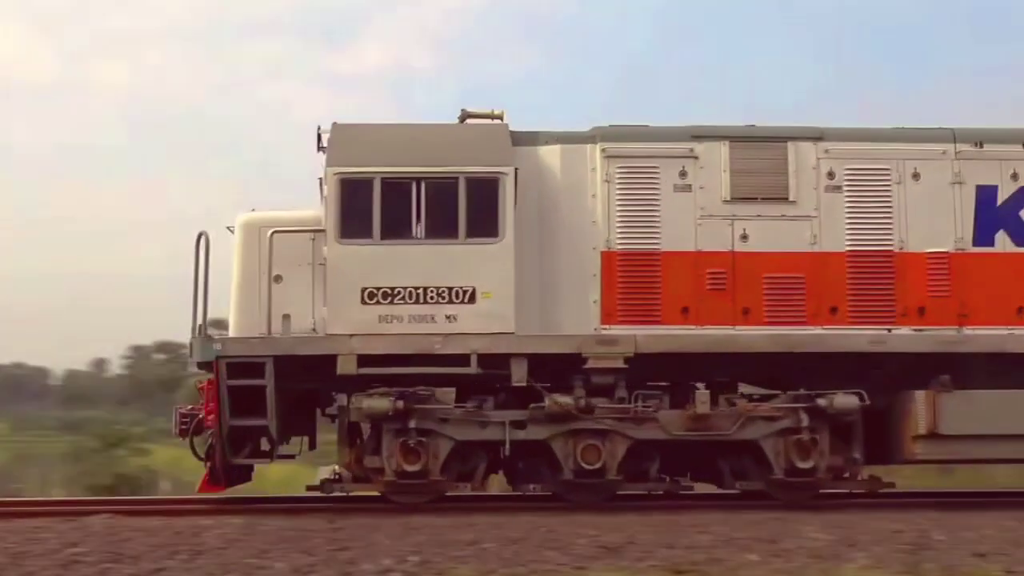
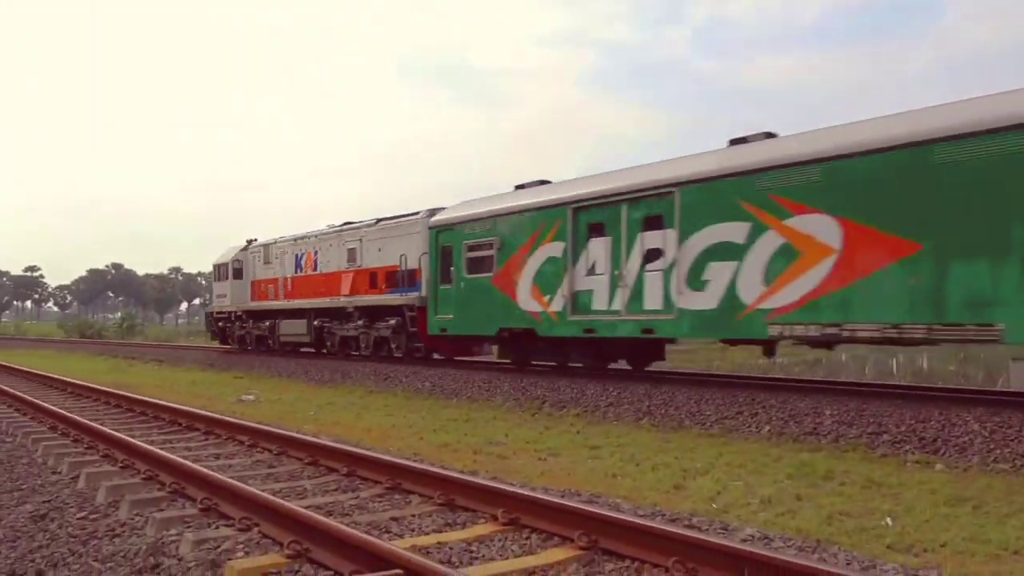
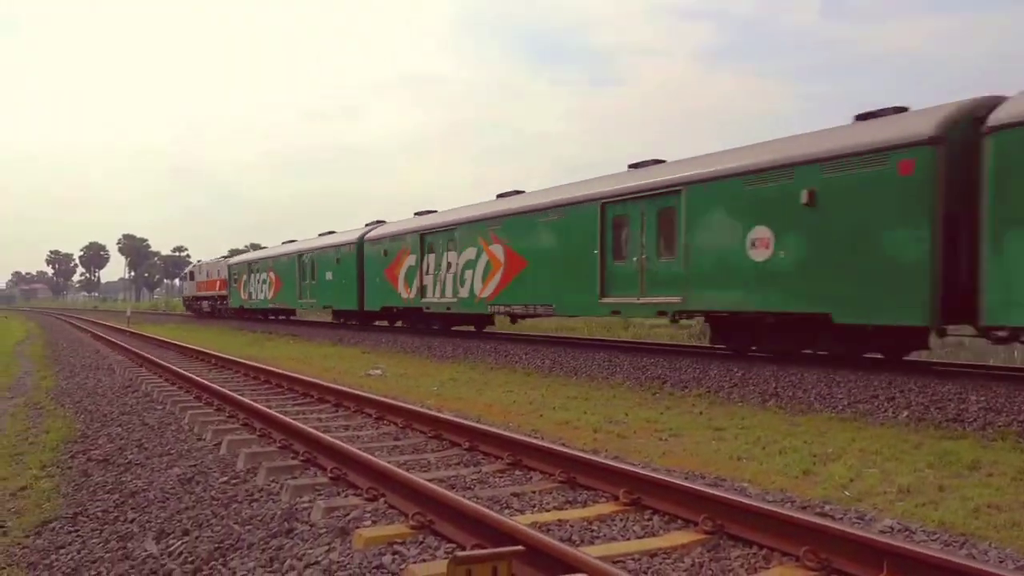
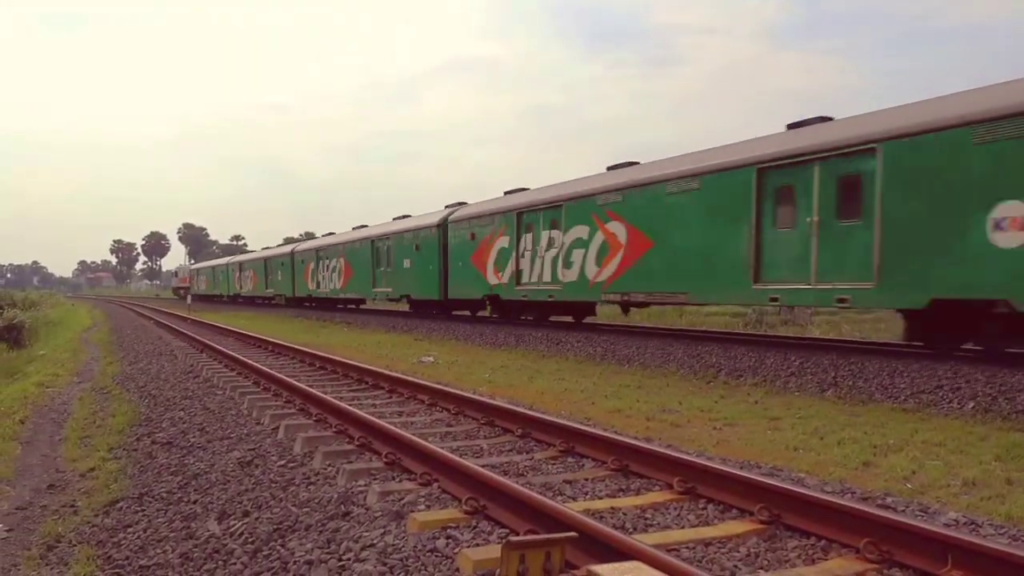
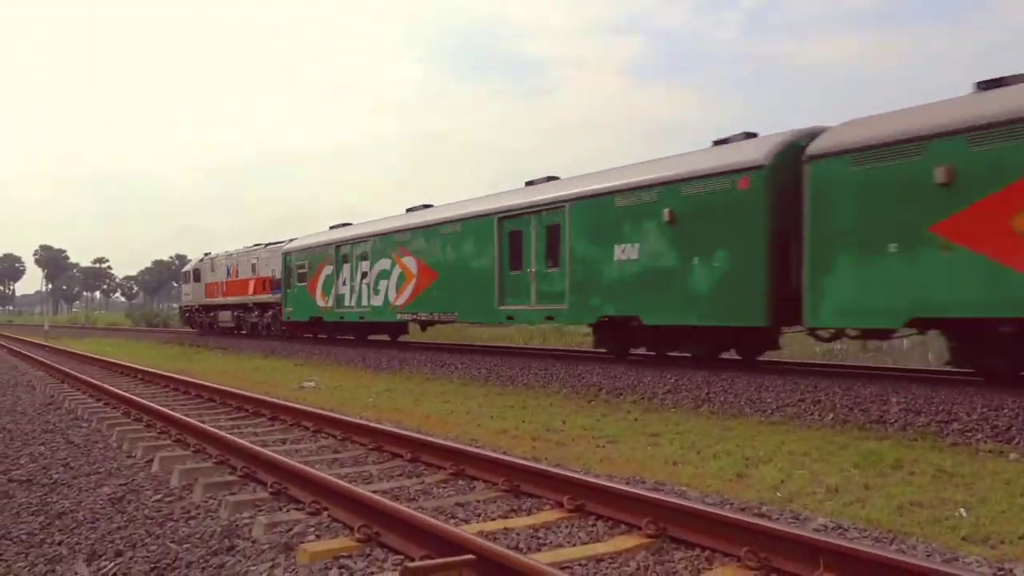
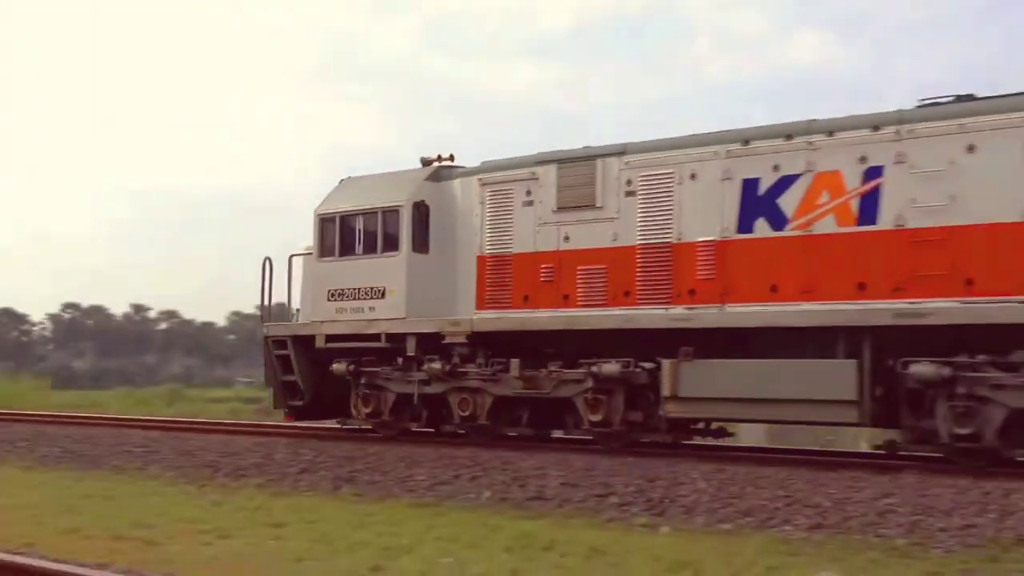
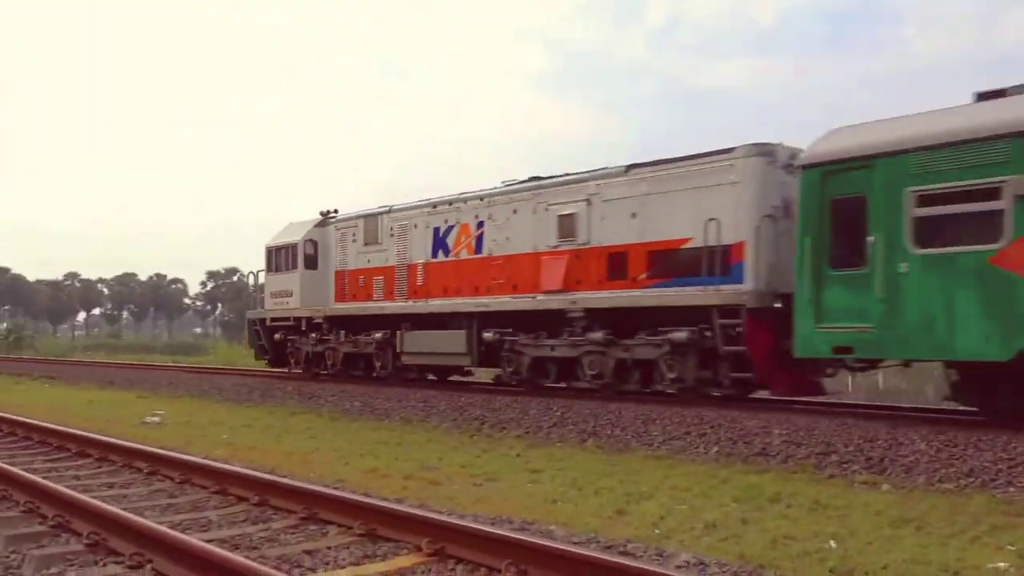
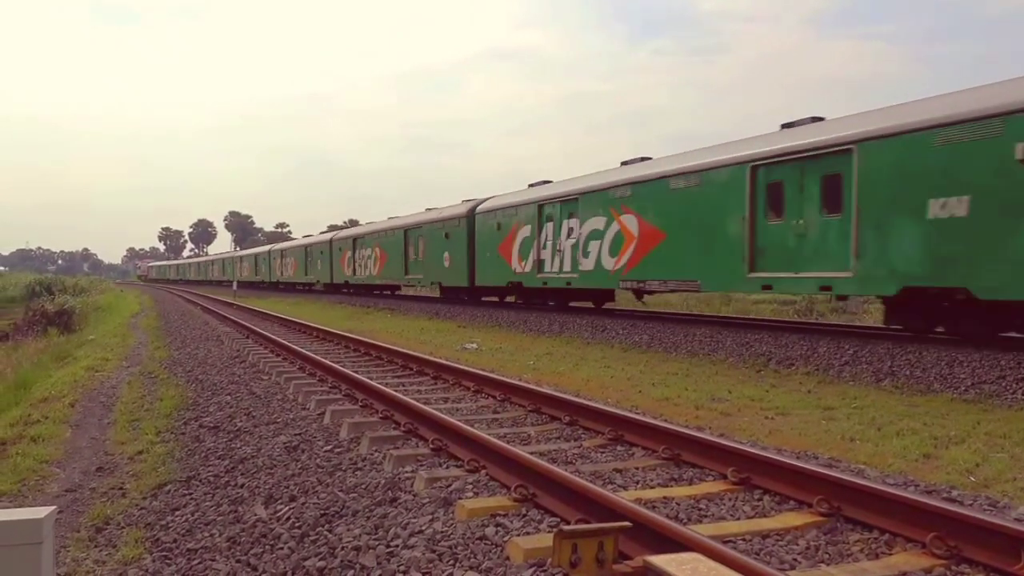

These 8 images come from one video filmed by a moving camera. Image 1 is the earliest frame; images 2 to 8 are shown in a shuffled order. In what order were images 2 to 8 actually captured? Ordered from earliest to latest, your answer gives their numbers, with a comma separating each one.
6, 7, 2, 5, 3, 4, 8
